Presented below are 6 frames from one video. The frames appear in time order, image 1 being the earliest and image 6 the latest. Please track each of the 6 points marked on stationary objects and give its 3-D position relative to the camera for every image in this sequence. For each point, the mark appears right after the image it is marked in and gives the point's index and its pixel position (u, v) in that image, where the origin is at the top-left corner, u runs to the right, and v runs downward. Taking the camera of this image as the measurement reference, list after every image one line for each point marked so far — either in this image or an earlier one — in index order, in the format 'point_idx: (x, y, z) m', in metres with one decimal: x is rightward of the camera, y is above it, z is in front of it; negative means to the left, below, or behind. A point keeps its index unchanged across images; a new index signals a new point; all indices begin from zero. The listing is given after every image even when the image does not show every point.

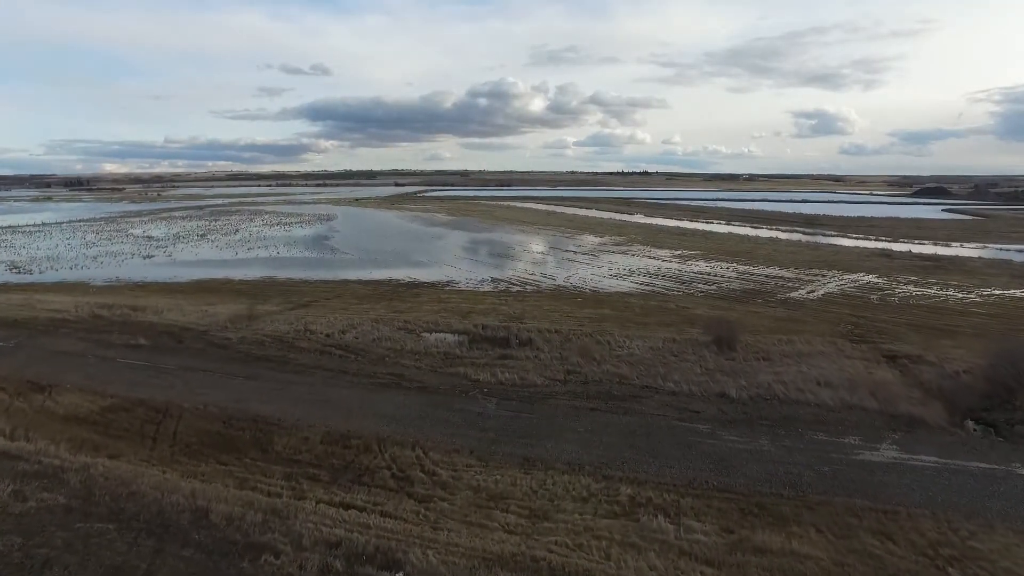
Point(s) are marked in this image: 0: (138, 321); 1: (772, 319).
0: (-7.9, -0.6, +12.1) m
1: (+5.8, -0.7, +12.9) m
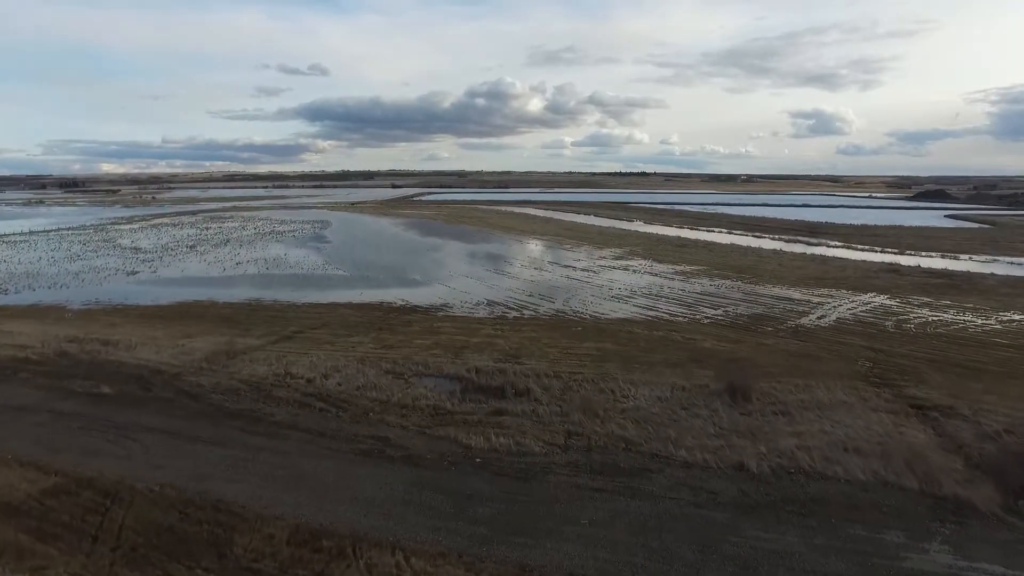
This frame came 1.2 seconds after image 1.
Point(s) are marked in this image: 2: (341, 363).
0: (-7.9, -1.4, +11.3) m
1: (+5.7, -1.4, +12.1) m
2: (-3.3, -1.4, +10.9) m
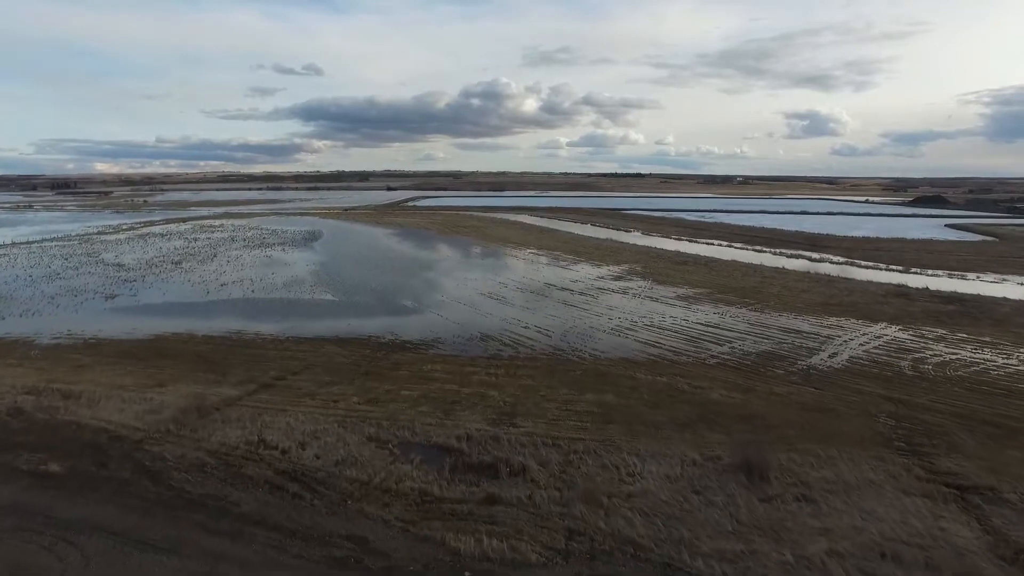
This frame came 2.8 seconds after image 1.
0: (-8.0, -2.4, +10.3) m
1: (+5.6, -2.4, +11.3) m
2: (-3.3, -2.4, +10.0) m
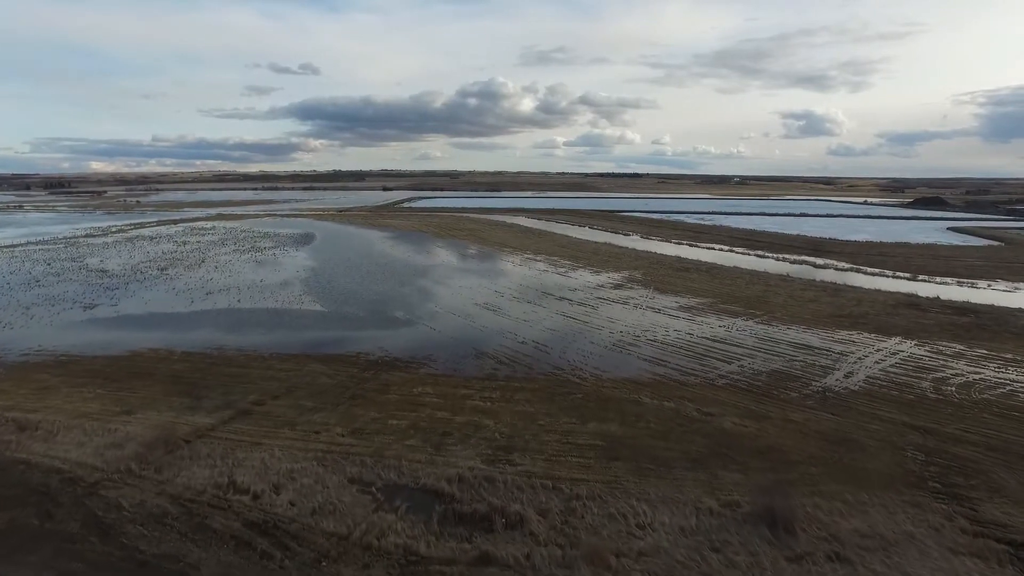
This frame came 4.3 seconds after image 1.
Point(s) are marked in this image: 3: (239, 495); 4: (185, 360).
0: (-8.1, -2.8, +9.4) m
1: (+5.5, -2.8, +10.4) m
2: (-3.4, -2.8, +9.1) m
3: (-4.0, -3.0, +8.3) m
4: (-9.0, -1.9, +15.8) m
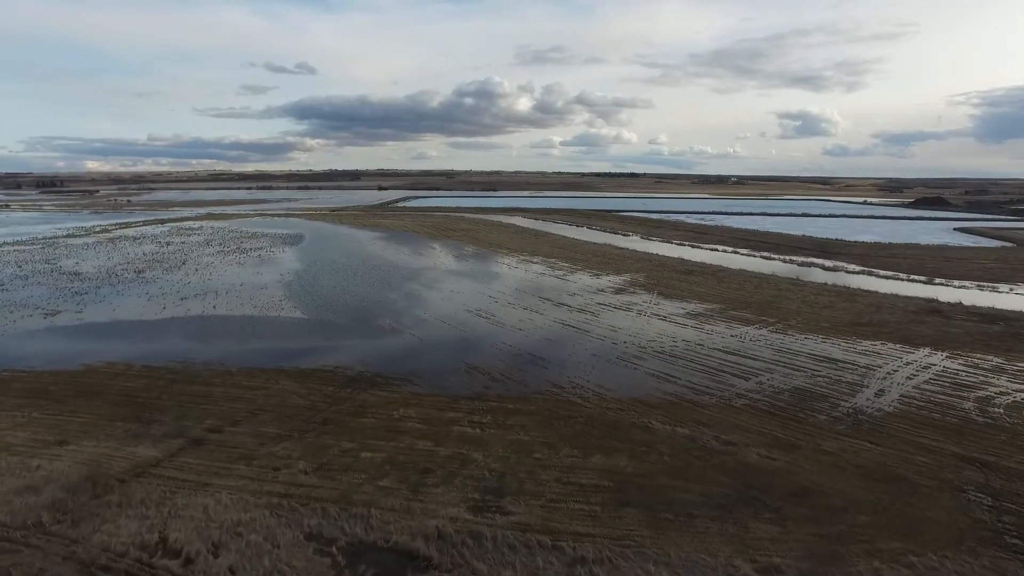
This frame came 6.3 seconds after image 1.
0: (-8.2, -3.0, +7.8) m
1: (+5.4, -2.9, +9.0) m
2: (-3.5, -3.0, +7.6) m
3: (-4.1, -3.2, +6.8) m
4: (-9.1, -2.1, +14.2) m
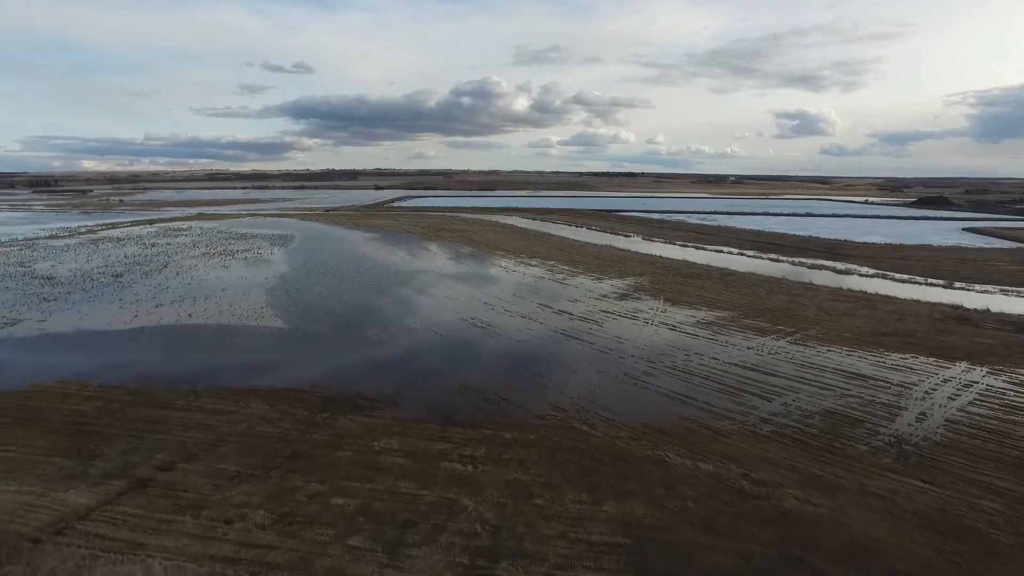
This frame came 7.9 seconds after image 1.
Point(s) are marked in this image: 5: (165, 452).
0: (-8.3, -3.2, +6.4) m
1: (+5.4, -3.2, +7.5) m
2: (-3.6, -3.2, +6.1) m
3: (-4.1, -3.4, +5.3) m
4: (-9.2, -2.4, +12.7) m
5: (-5.9, -2.8, +9.8) m
